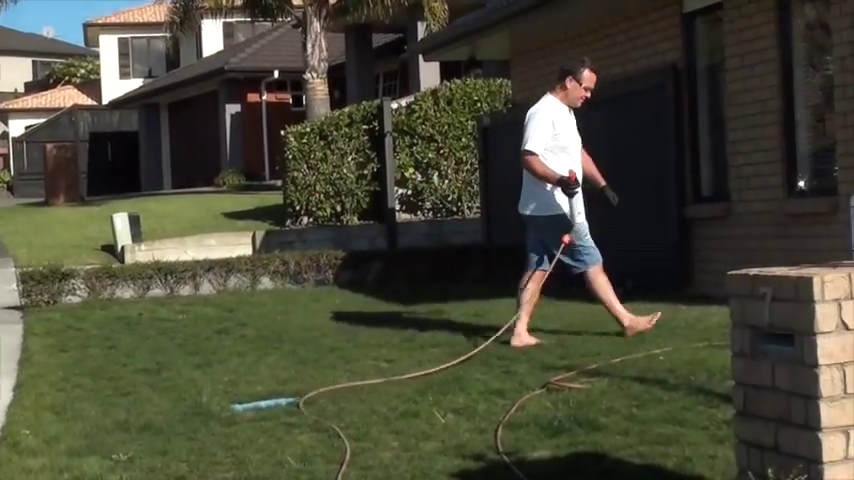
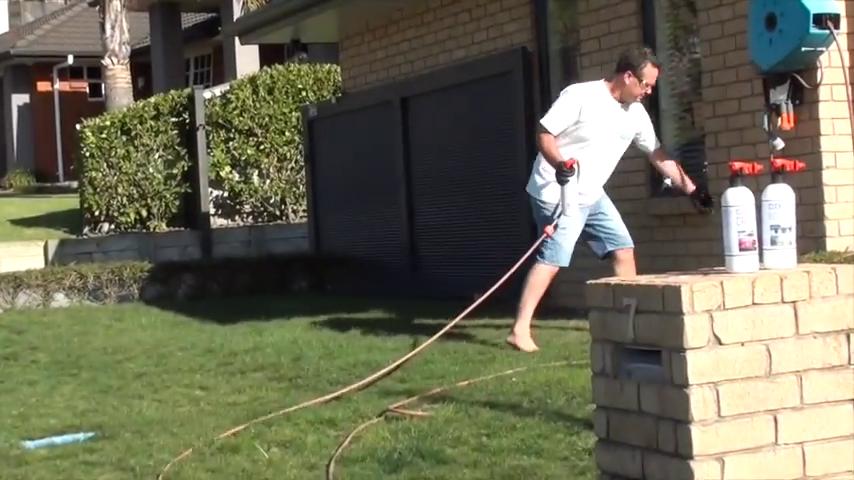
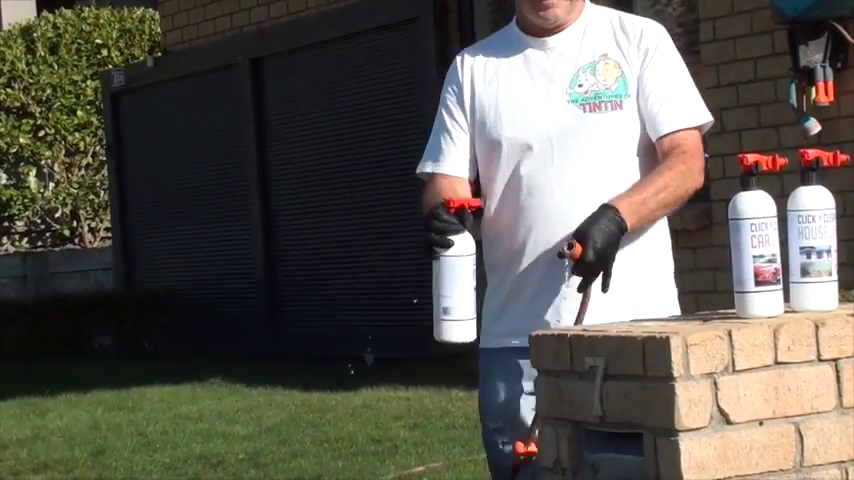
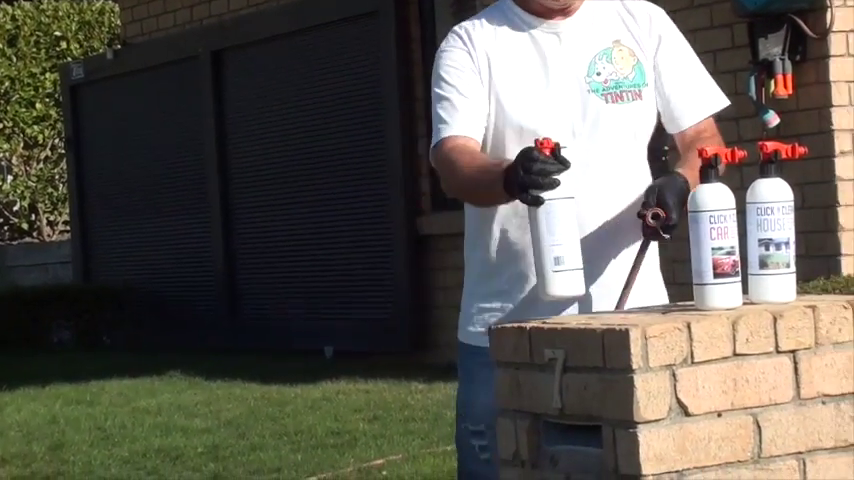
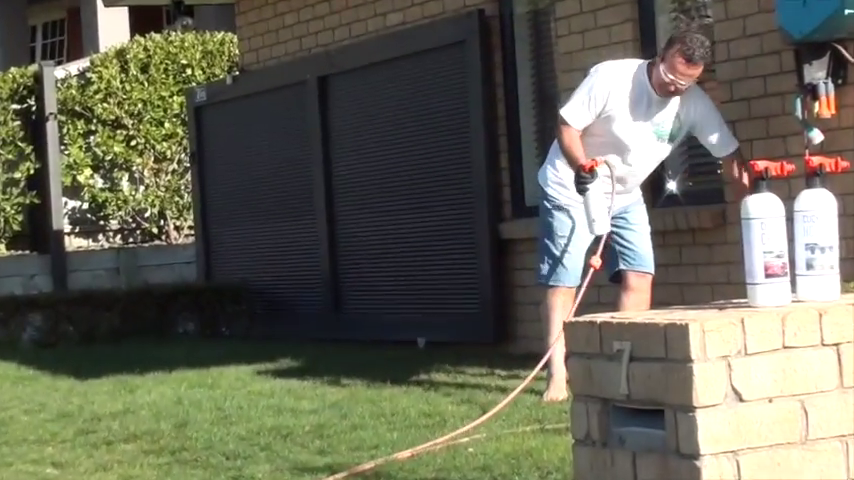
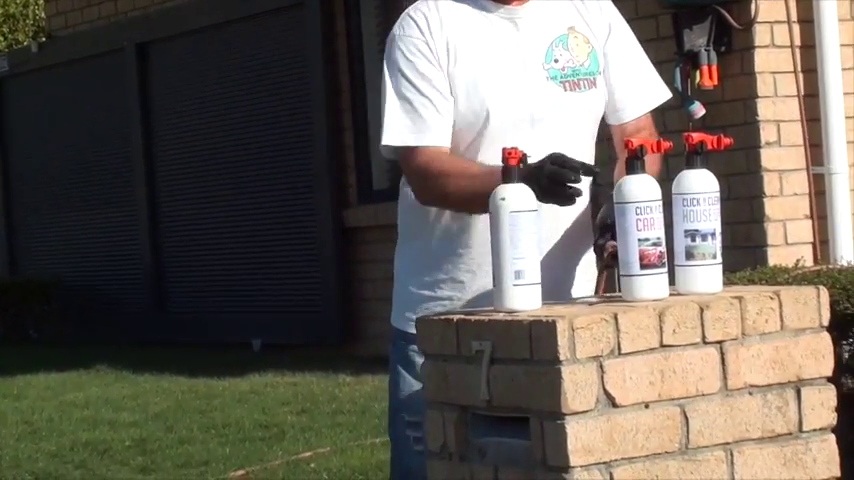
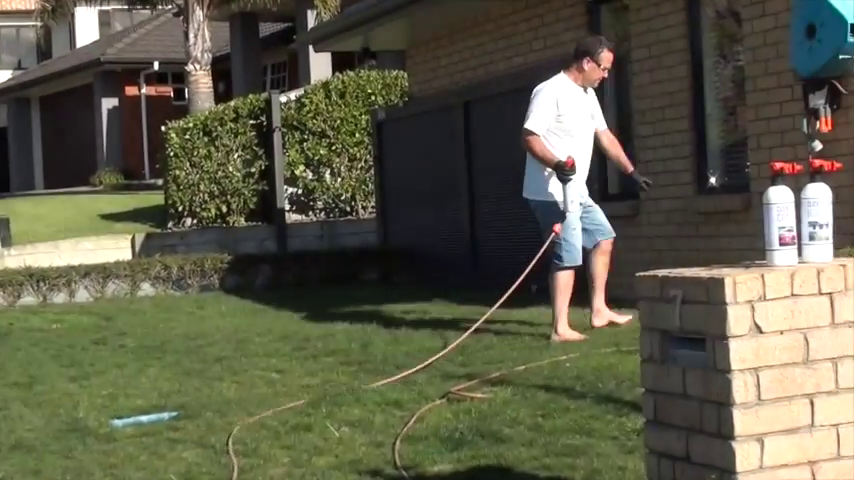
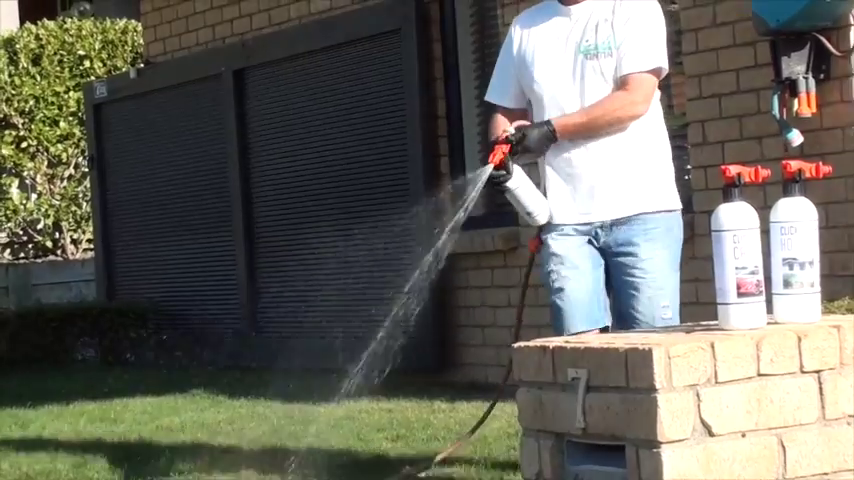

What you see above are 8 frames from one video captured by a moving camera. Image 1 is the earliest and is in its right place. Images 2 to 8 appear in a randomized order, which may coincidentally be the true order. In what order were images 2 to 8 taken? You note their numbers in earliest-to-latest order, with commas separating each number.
7, 2, 5, 8, 3, 4, 6
